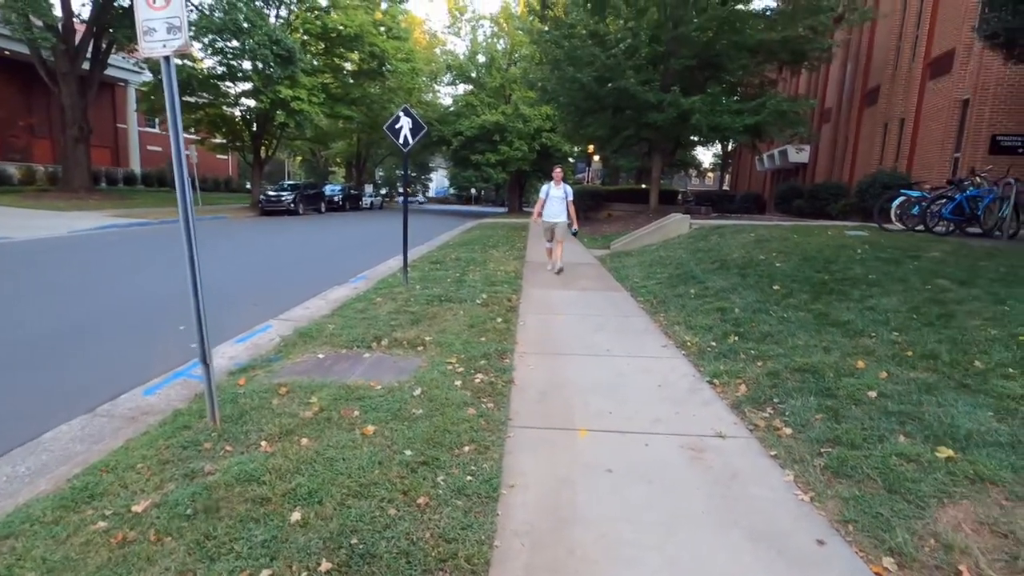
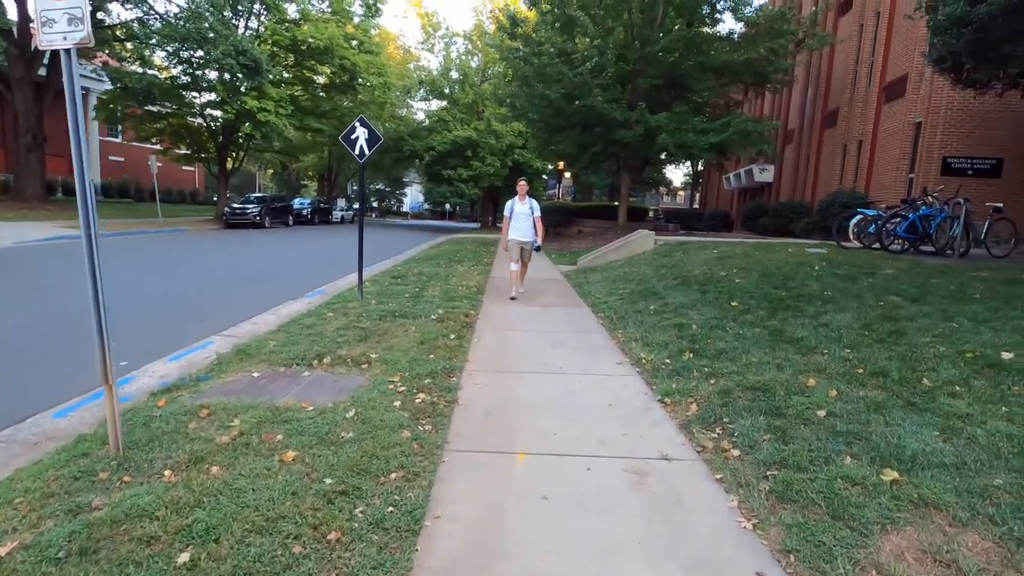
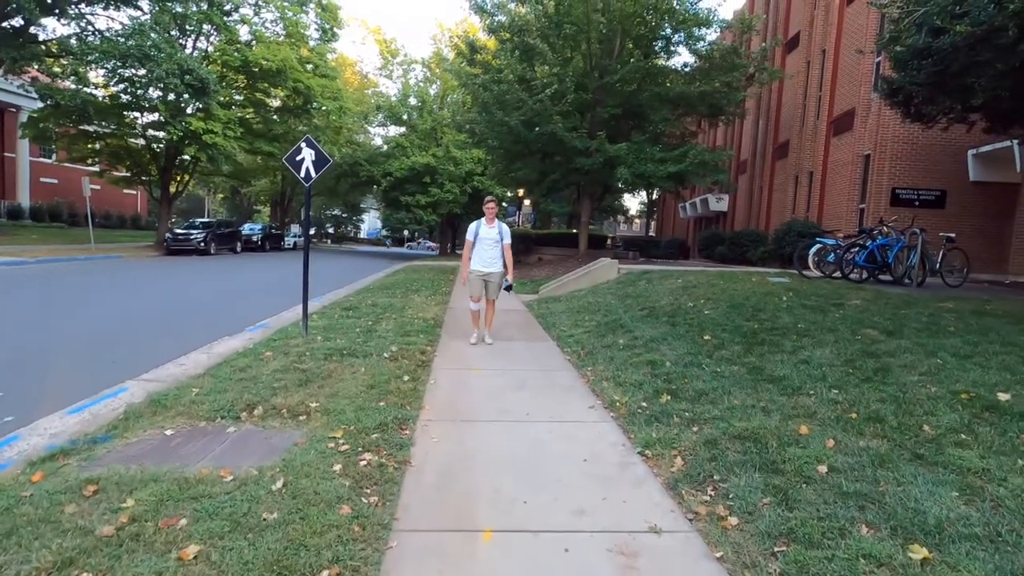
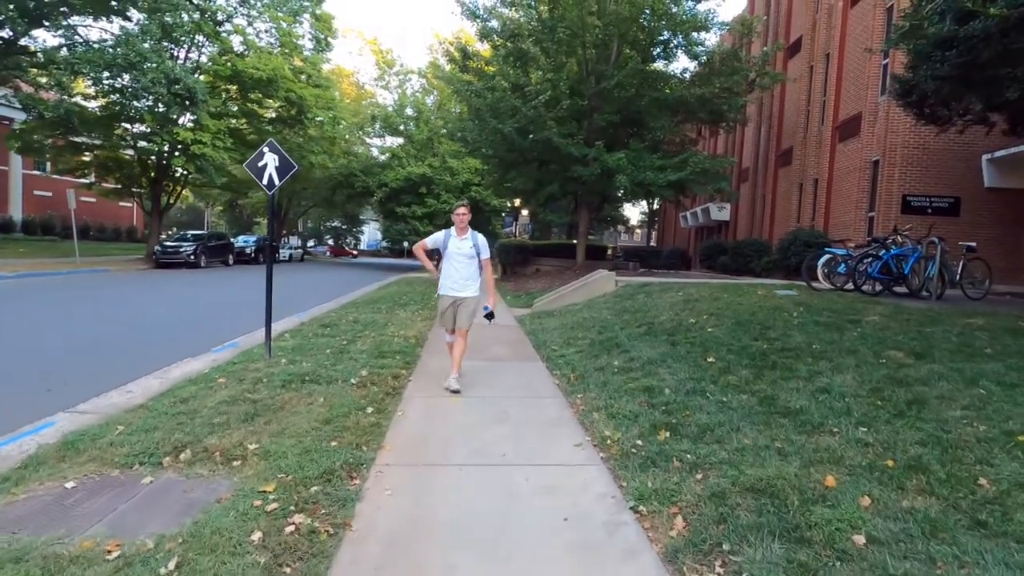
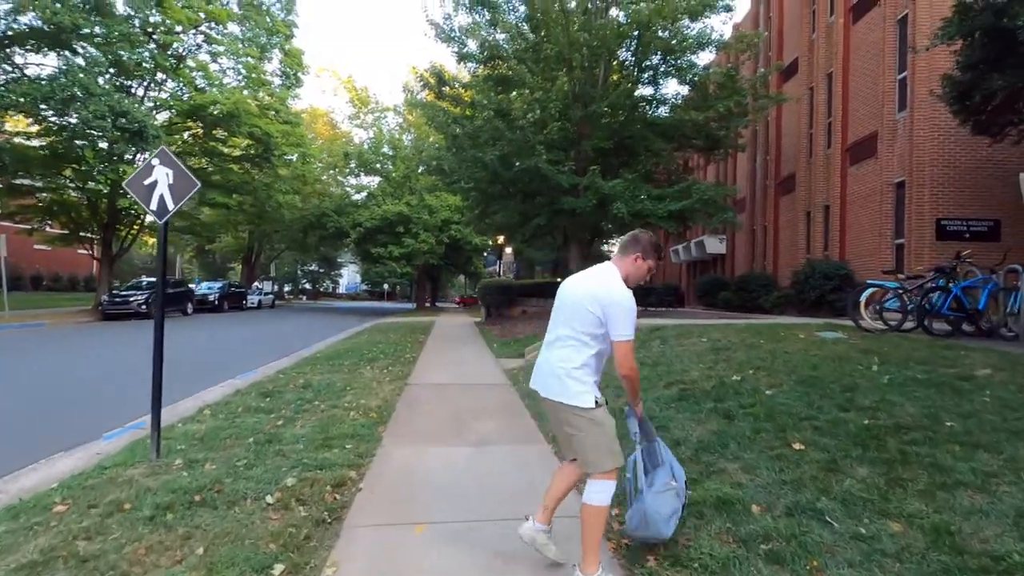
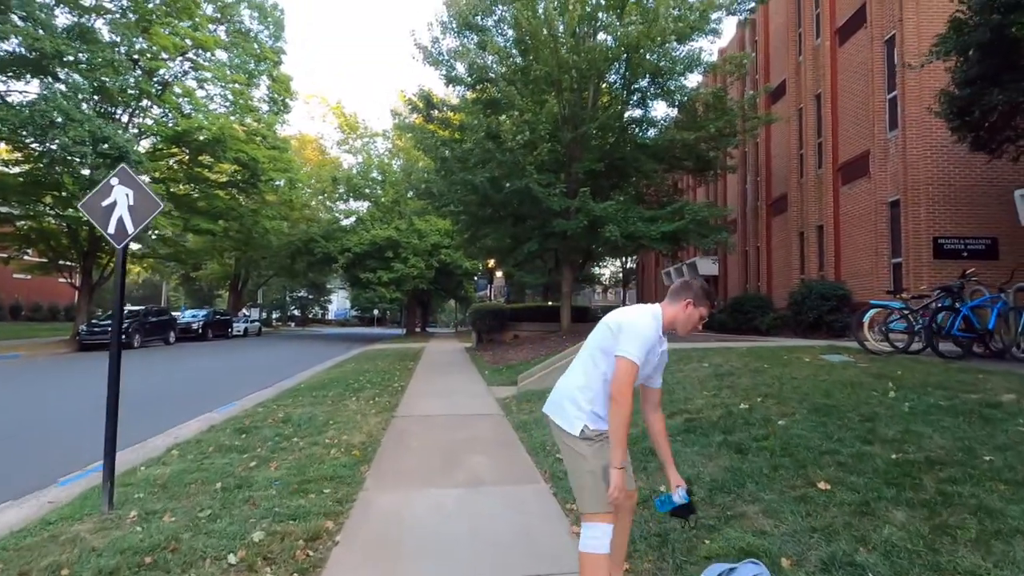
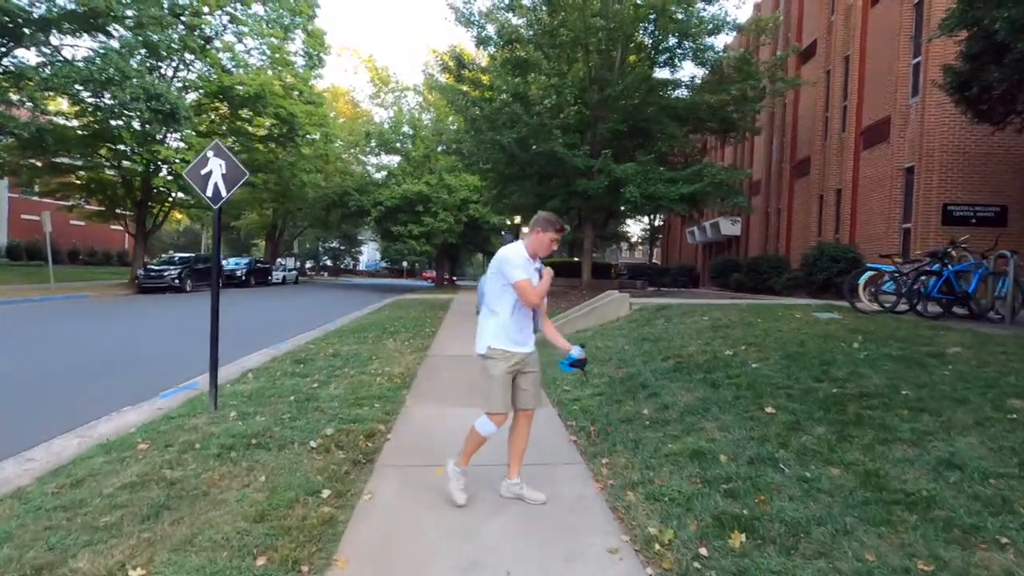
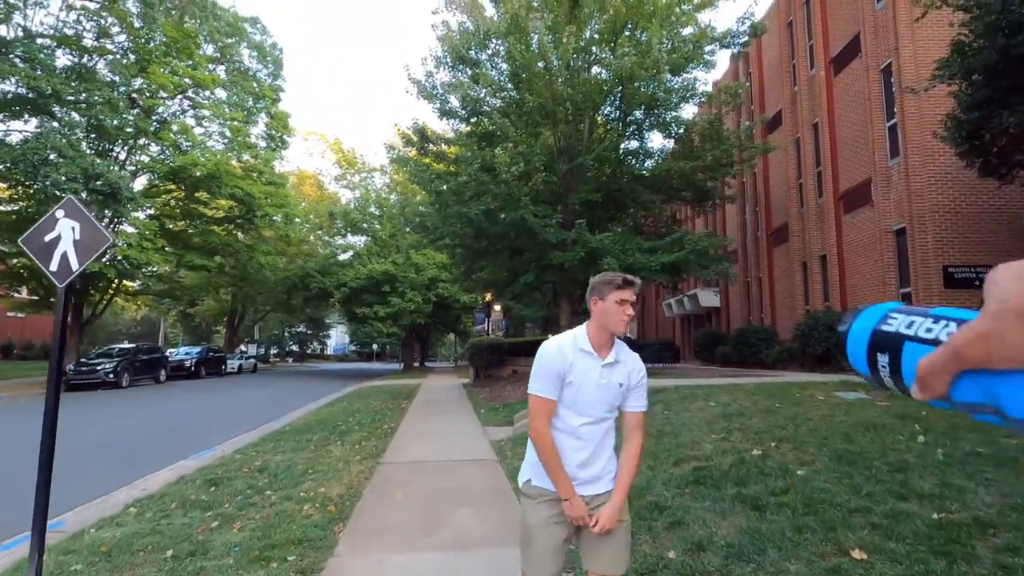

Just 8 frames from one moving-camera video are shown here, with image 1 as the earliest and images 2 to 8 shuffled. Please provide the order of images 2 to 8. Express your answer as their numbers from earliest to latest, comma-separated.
2, 3, 4, 7, 5, 6, 8
